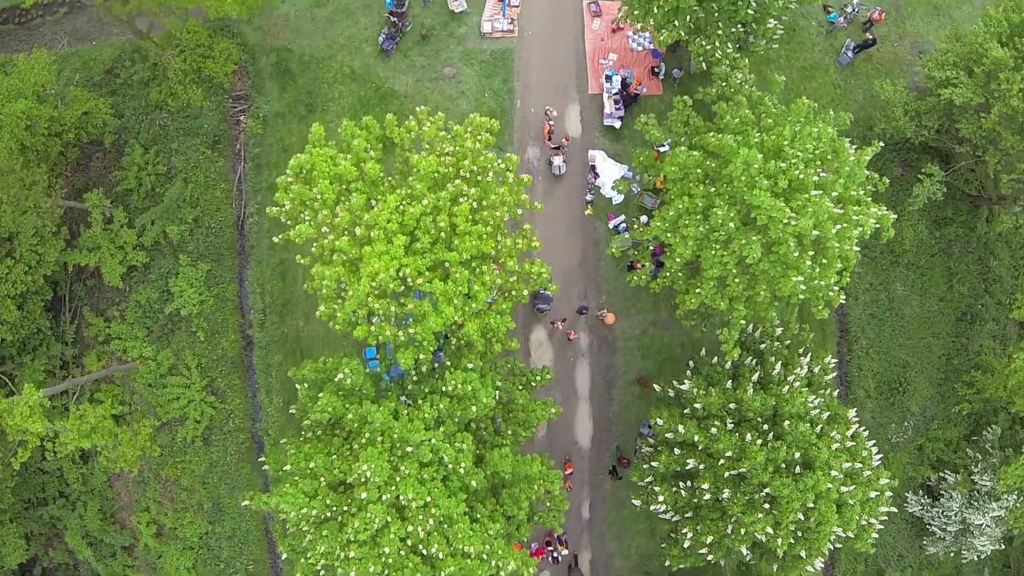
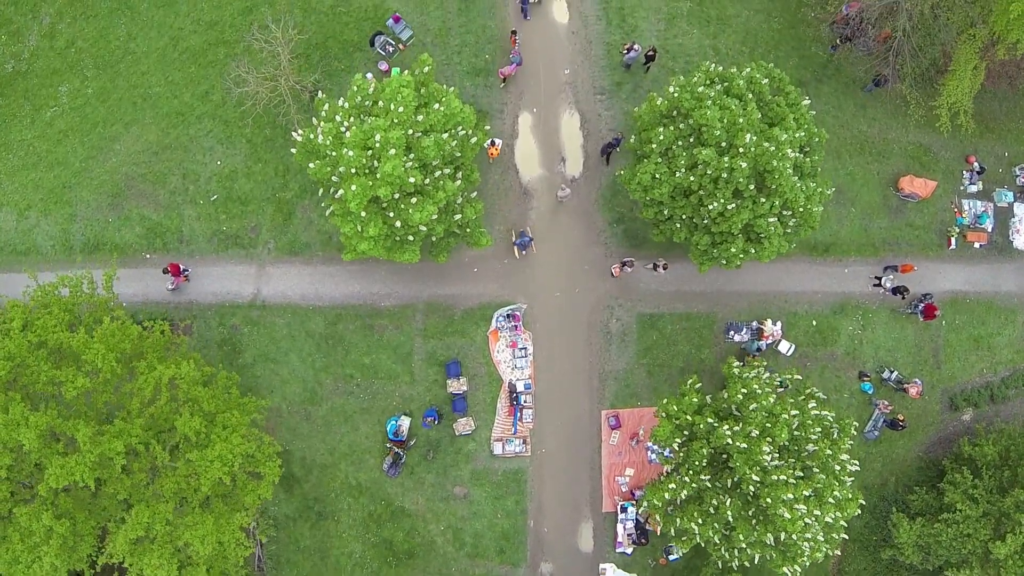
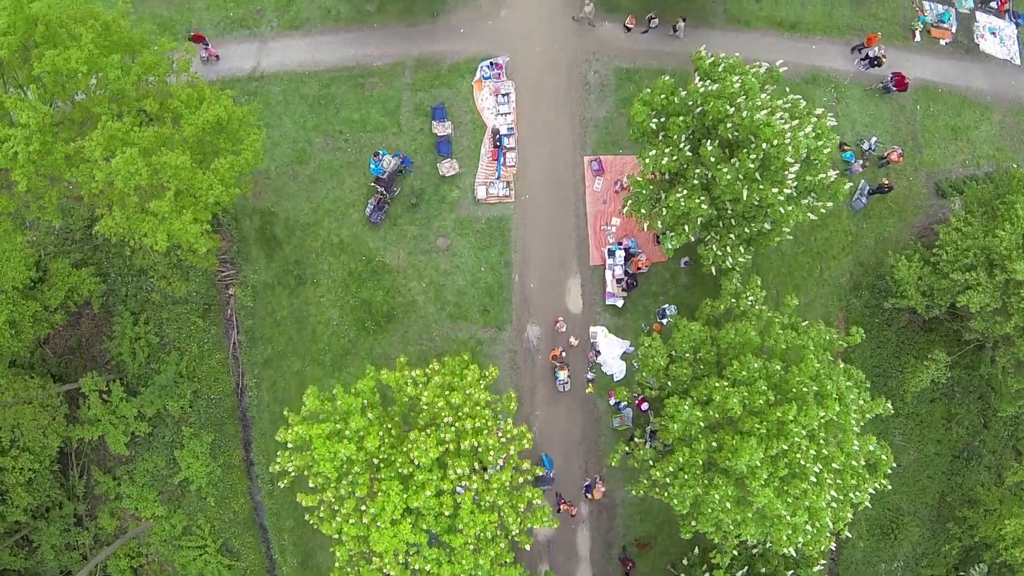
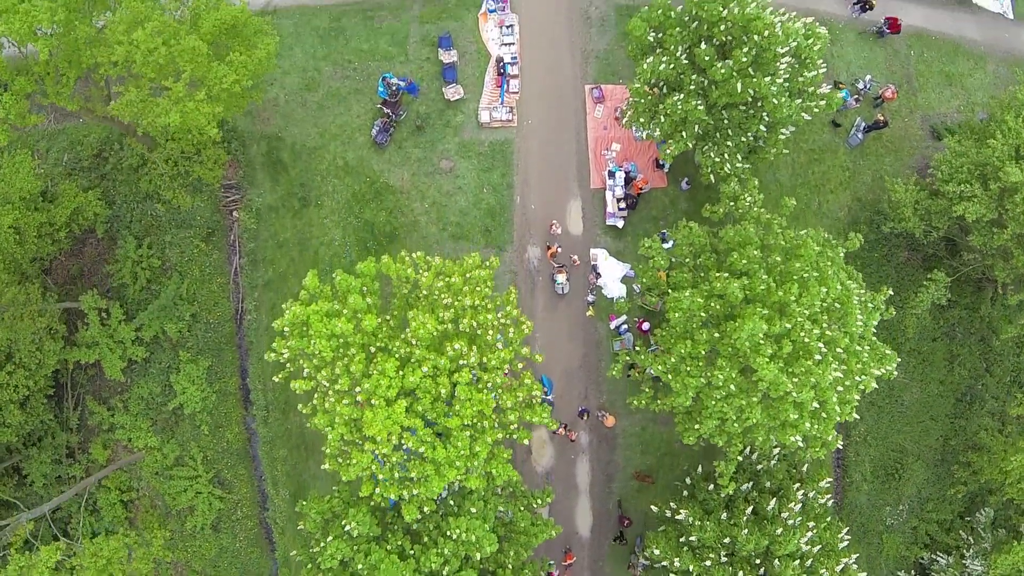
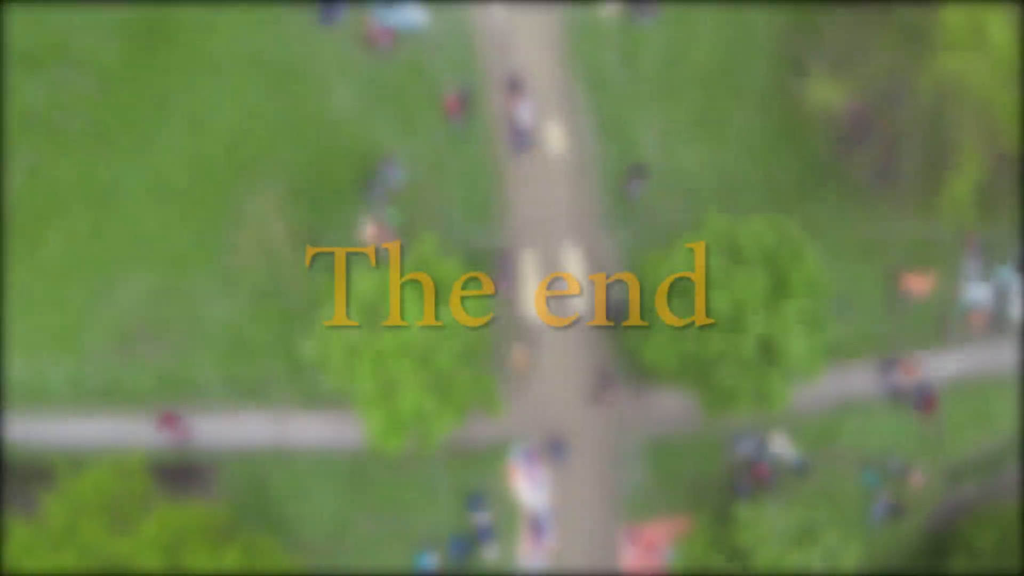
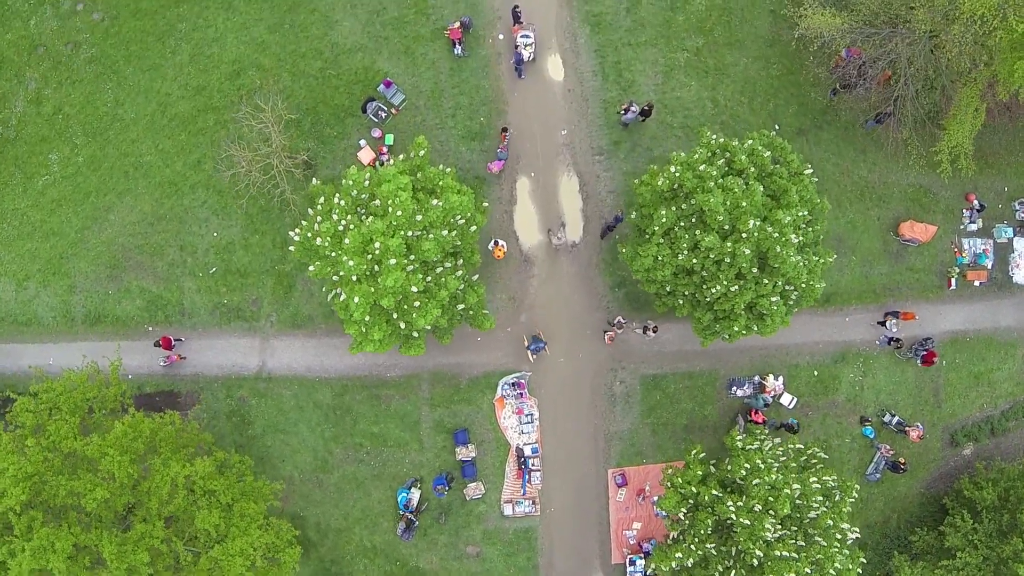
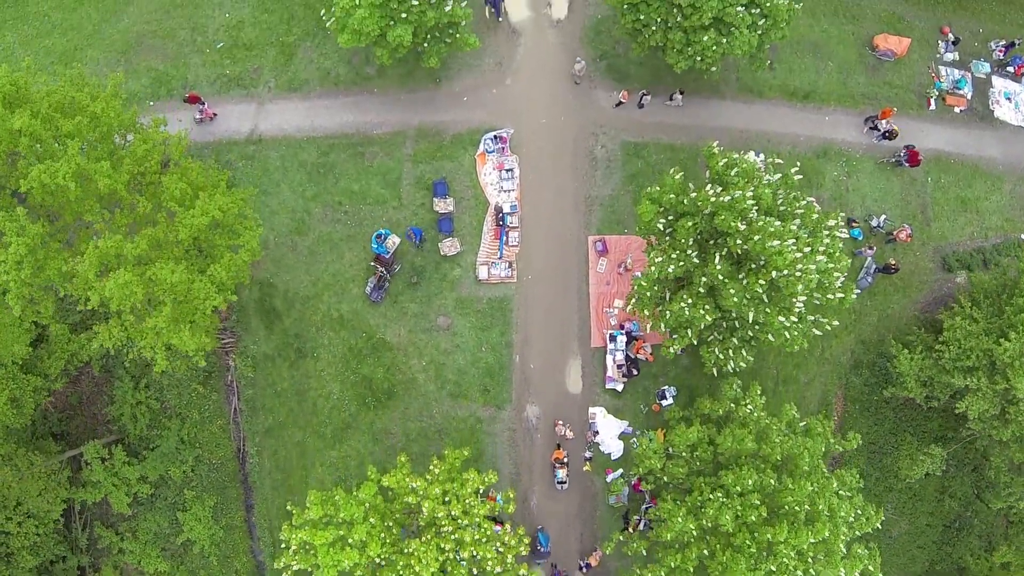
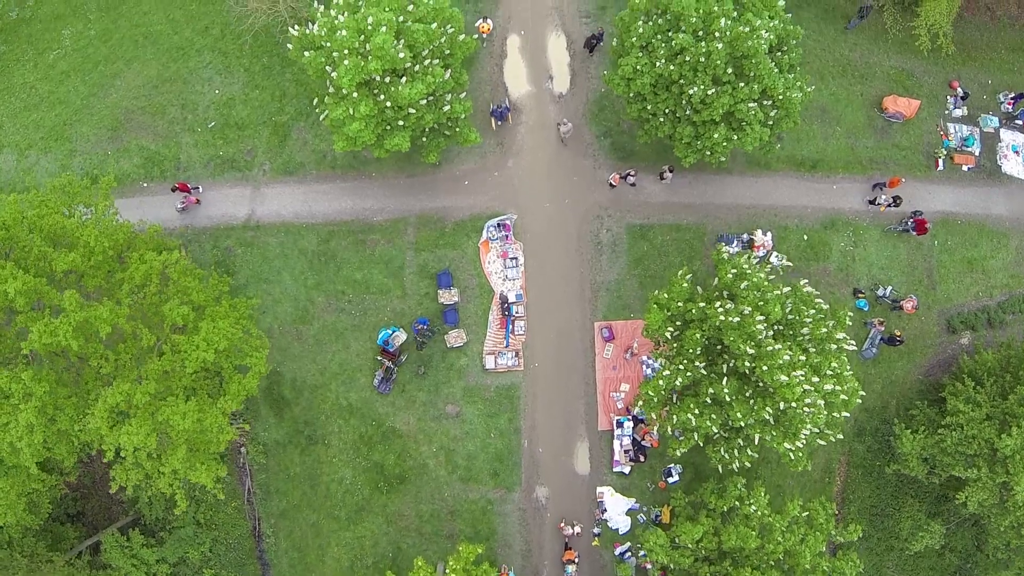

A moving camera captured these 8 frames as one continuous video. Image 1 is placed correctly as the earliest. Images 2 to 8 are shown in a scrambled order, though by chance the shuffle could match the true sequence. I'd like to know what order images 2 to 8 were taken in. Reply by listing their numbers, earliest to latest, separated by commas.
4, 3, 7, 8, 2, 6, 5
